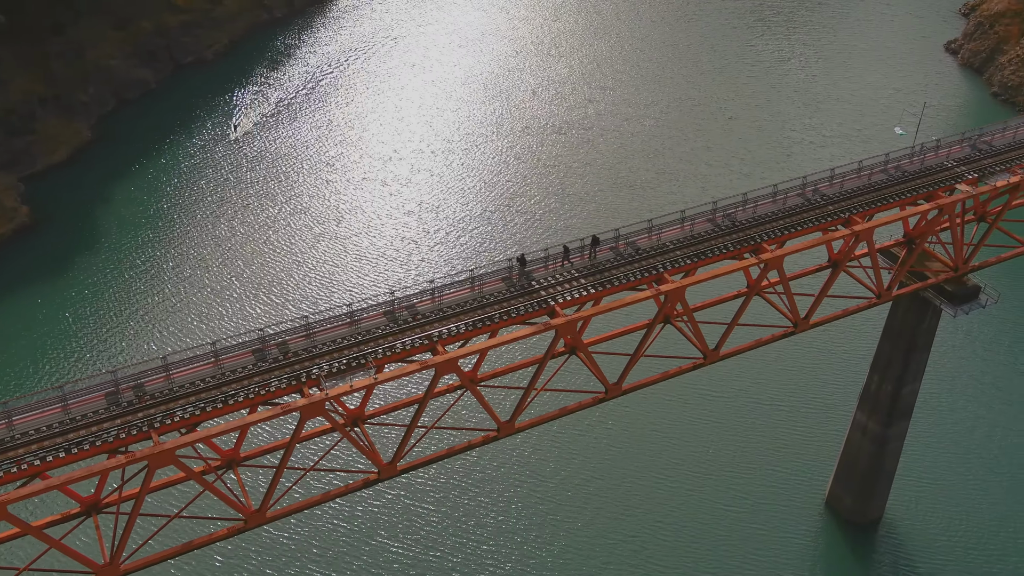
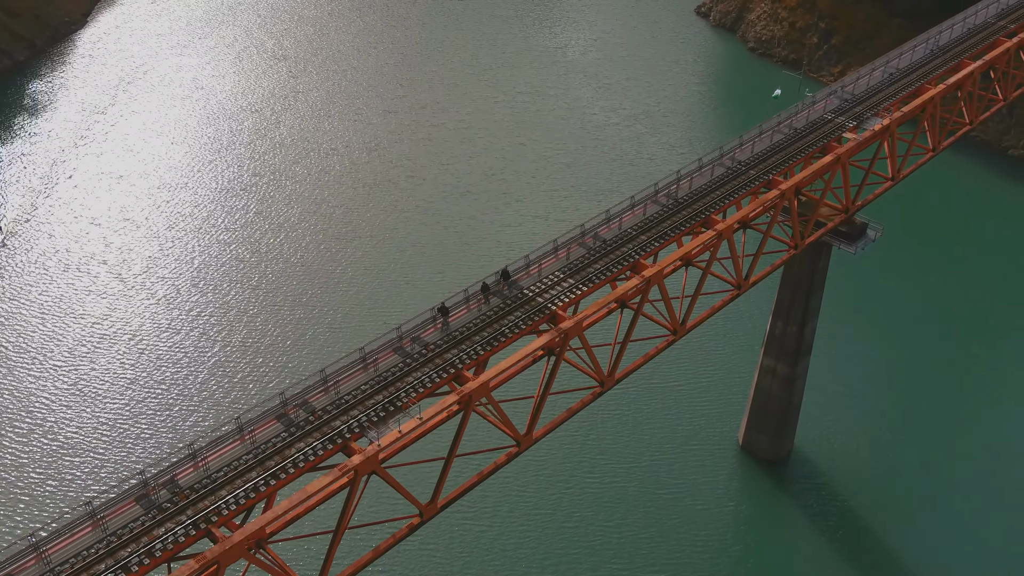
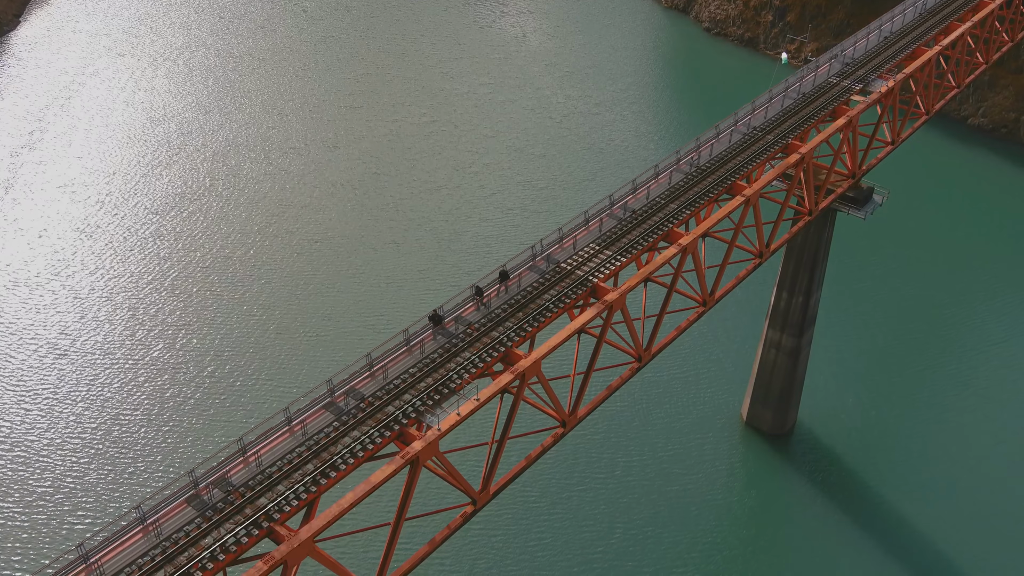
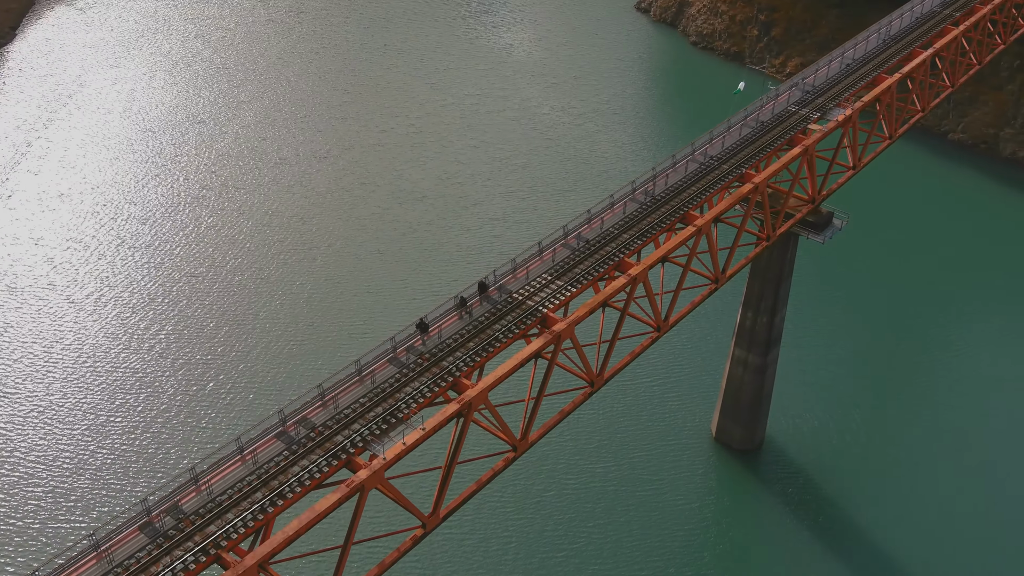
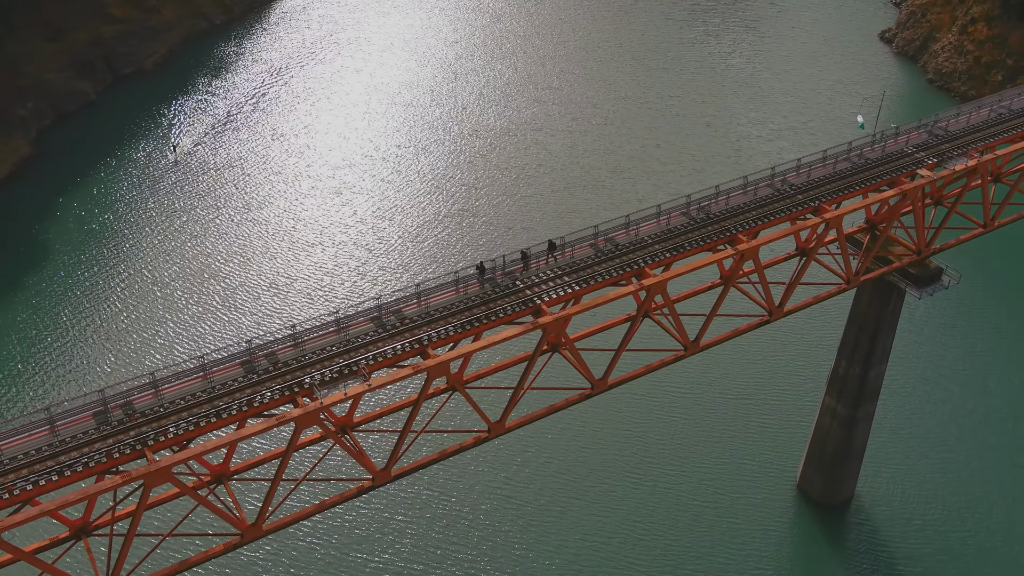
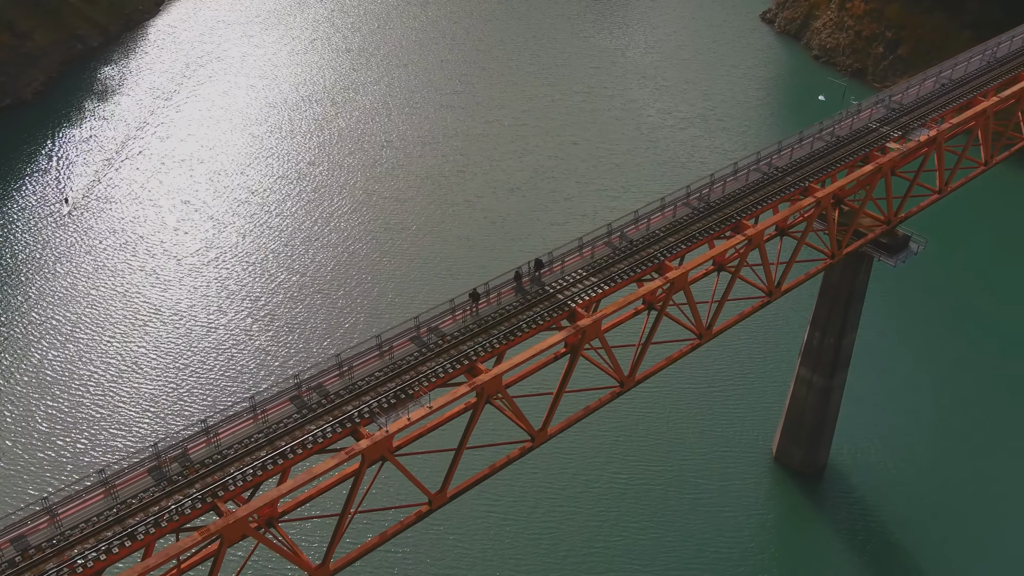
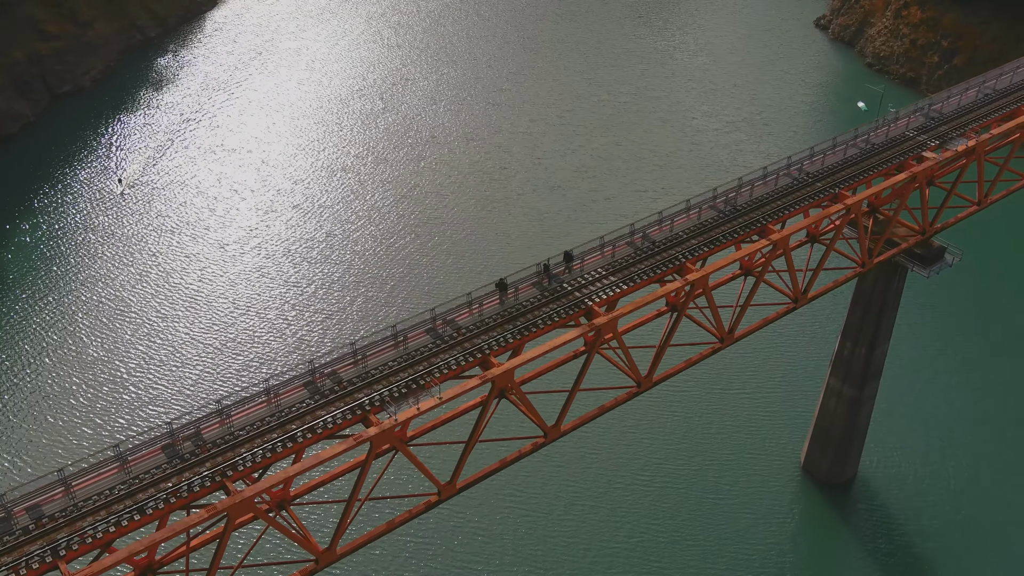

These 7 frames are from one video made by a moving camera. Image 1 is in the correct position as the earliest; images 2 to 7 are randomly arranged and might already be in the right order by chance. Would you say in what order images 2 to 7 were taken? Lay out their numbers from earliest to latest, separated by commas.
5, 7, 6, 2, 4, 3
